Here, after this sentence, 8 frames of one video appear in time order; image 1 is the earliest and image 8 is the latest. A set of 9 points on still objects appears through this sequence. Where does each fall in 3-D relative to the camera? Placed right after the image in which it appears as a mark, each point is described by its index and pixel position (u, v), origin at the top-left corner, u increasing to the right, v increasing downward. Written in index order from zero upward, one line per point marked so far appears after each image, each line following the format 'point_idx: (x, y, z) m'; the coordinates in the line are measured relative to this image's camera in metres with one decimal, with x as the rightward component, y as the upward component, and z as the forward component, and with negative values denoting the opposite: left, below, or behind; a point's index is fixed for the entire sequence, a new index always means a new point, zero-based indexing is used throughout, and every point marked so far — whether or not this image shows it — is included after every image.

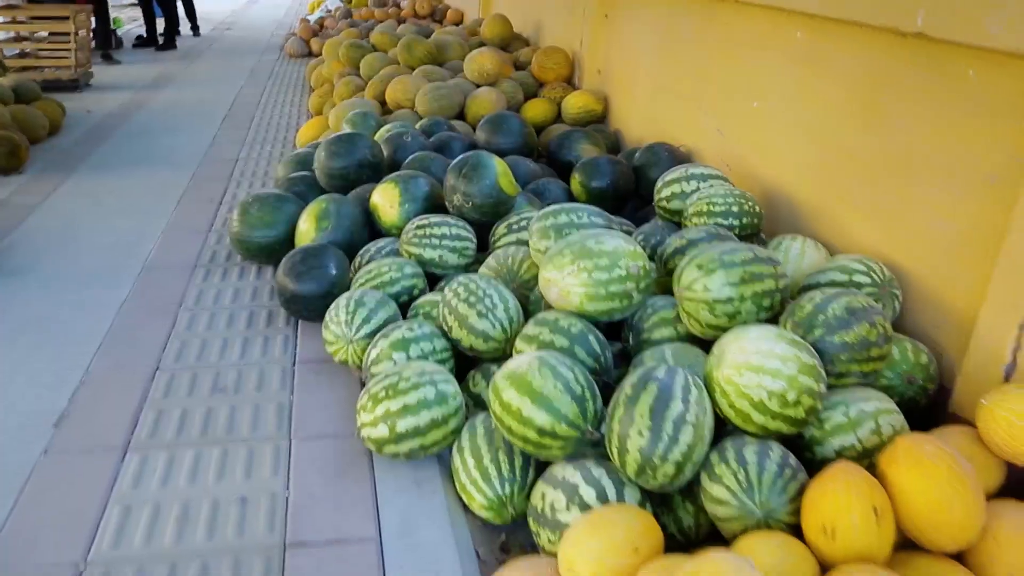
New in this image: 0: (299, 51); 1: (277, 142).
0: (-1.3, +1.4, +6.6) m
1: (-0.9, +0.5, +3.9) m
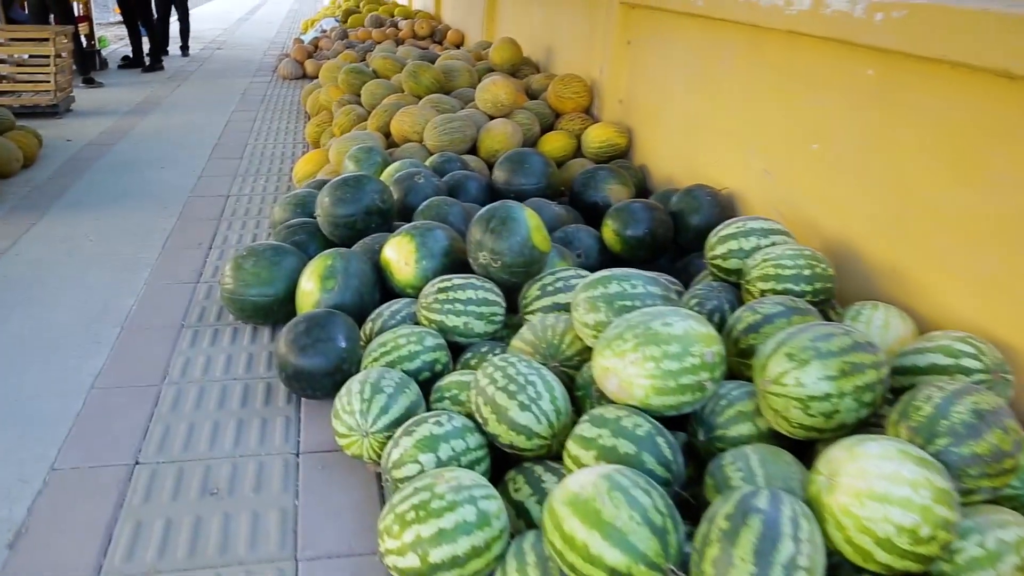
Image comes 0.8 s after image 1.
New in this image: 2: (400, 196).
0: (-1.3, +1.2, +6.3) m
1: (-0.8, +0.4, +3.6) m
2: (-0.3, +0.2, +2.6) m
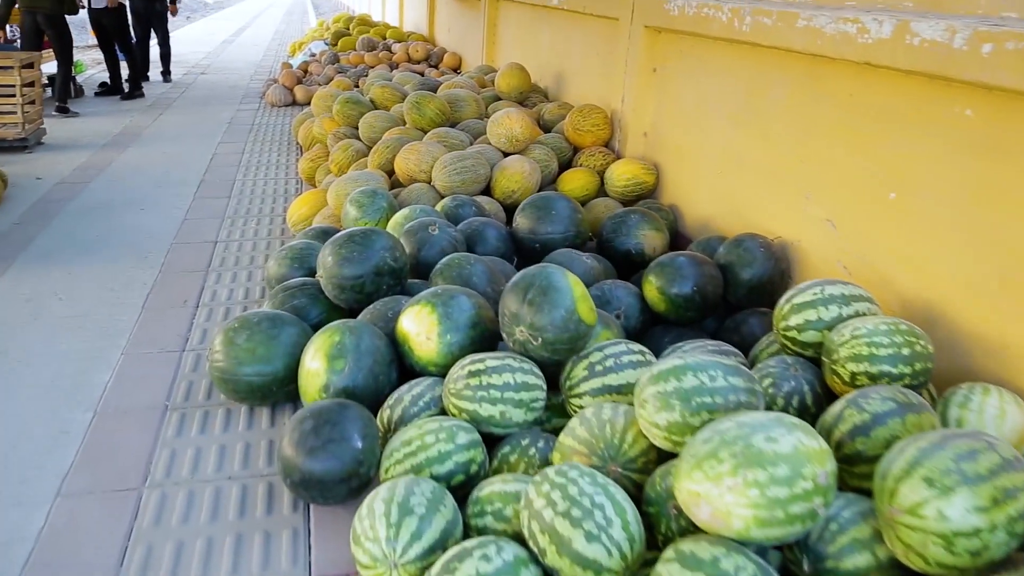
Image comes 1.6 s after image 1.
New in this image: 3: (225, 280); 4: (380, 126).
0: (-1.3, +1.0, +5.9) m
1: (-0.8, +0.2, +3.3) m
2: (-0.2, +0.1, +2.3) m
3: (-0.7, 0.0, +2.7) m
4: (-0.4, +0.5, +3.5) m
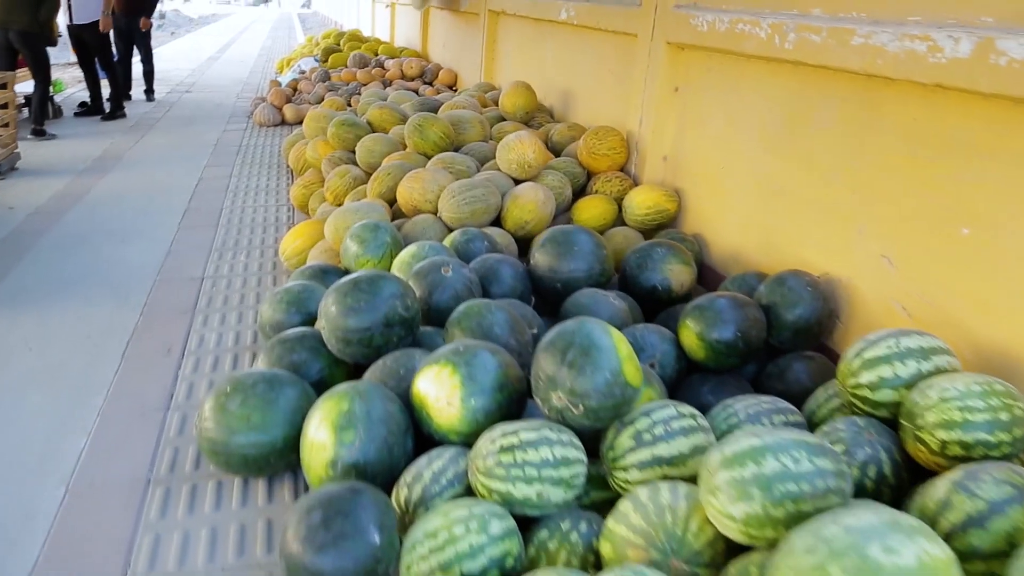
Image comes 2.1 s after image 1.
0: (-1.3, +0.9, +5.7) m
1: (-0.7, +0.1, +3.1) m
2: (-0.2, 0.0, +2.1) m
3: (-0.7, -0.1, +2.4) m
4: (-0.4, +0.4, +3.3) m
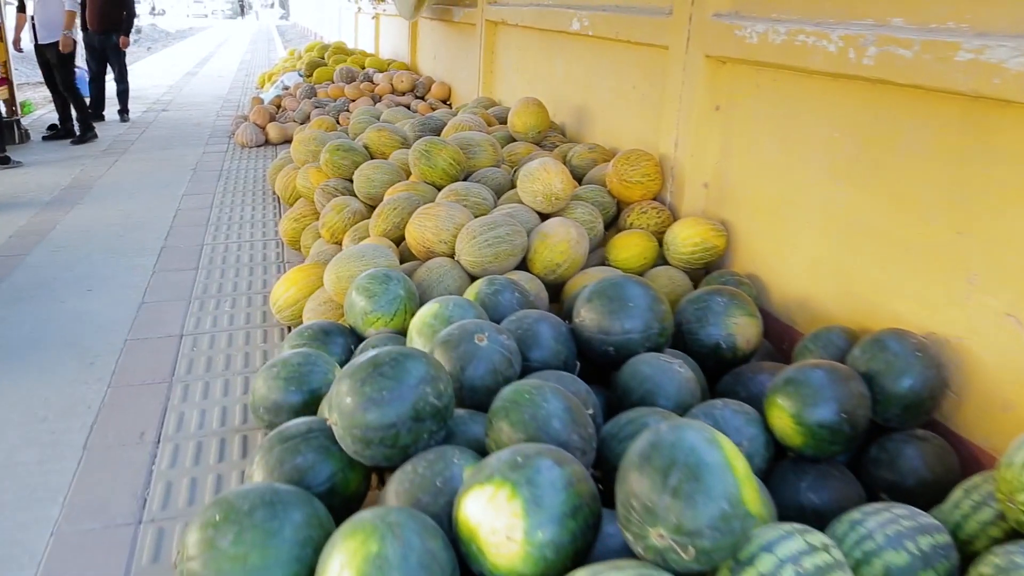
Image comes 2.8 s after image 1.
0: (-1.3, +0.7, +5.3) m
1: (-0.7, 0.0, +2.7) m
2: (-0.1, -0.1, +1.7) m
3: (-0.6, -0.2, +2.1) m
4: (-0.4, +0.3, +2.9) m
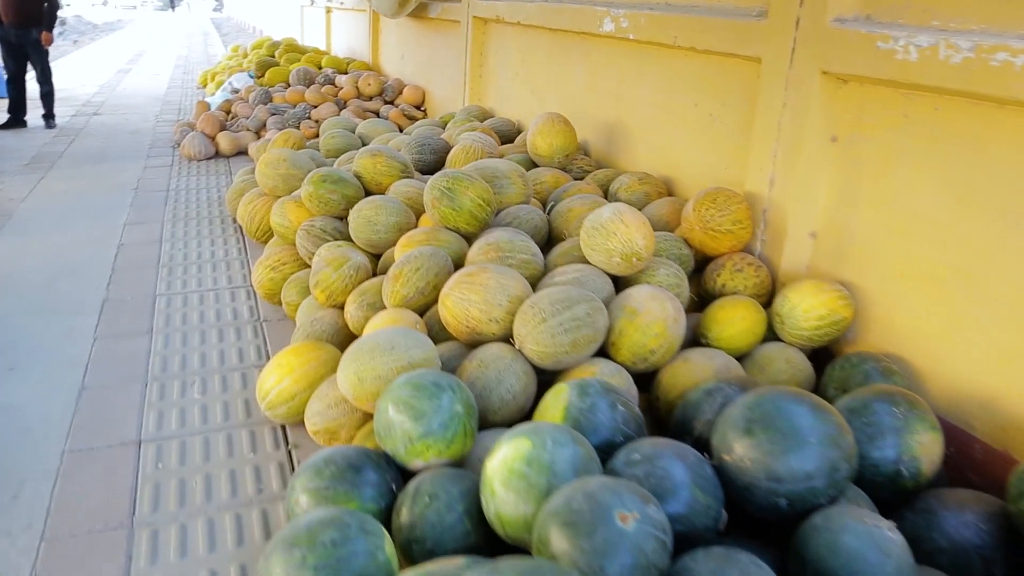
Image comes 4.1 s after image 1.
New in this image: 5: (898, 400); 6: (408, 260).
0: (-1.3, +0.6, +4.7) m
1: (-0.6, -0.2, +2.1) m
2: (+0.1, -0.3, +1.1) m
3: (-0.5, -0.4, +1.4) m
4: (-0.3, +0.1, +2.3) m
5: (+0.6, -0.2, +1.6) m
6: (-0.2, +0.1, +2.0) m
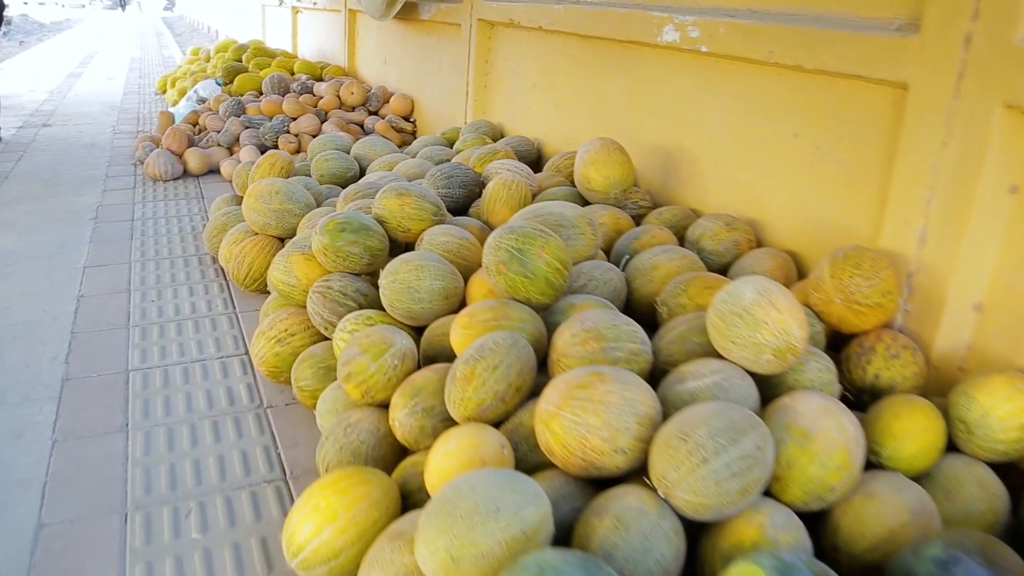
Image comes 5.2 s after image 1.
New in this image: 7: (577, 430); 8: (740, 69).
0: (-1.3, +0.4, +4.1) m
1: (-0.4, -0.3, +1.5) m
2: (+0.3, -0.4, +0.6) m
3: (-0.3, -0.5, +0.9) m
4: (-0.1, 0.0, +1.8) m
5: (+0.7, -0.3, +1.1) m
6: (0.0, -0.1, +1.5) m
7: (+0.1, -0.2, +1.3) m
8: (+0.5, +0.4, +2.2) m
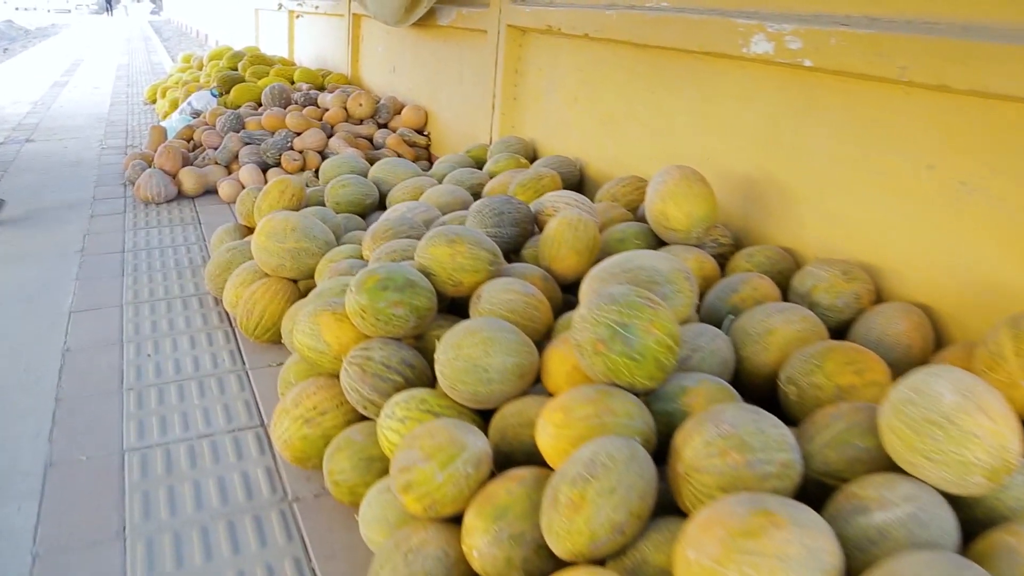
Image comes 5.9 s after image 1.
0: (-1.2, +0.3, +3.7) m
1: (-0.3, -0.5, +1.2) m
2: (+0.4, -0.5, +0.3) m
3: (-0.1, -0.6, +0.6) m
4: (0.0, -0.1, +1.5) m
5: (+0.9, -0.4, +0.7) m
6: (+0.1, -0.2, +1.1) m
7: (+0.2, -0.3, +1.0) m
8: (+0.6, +0.3, +1.9) m
